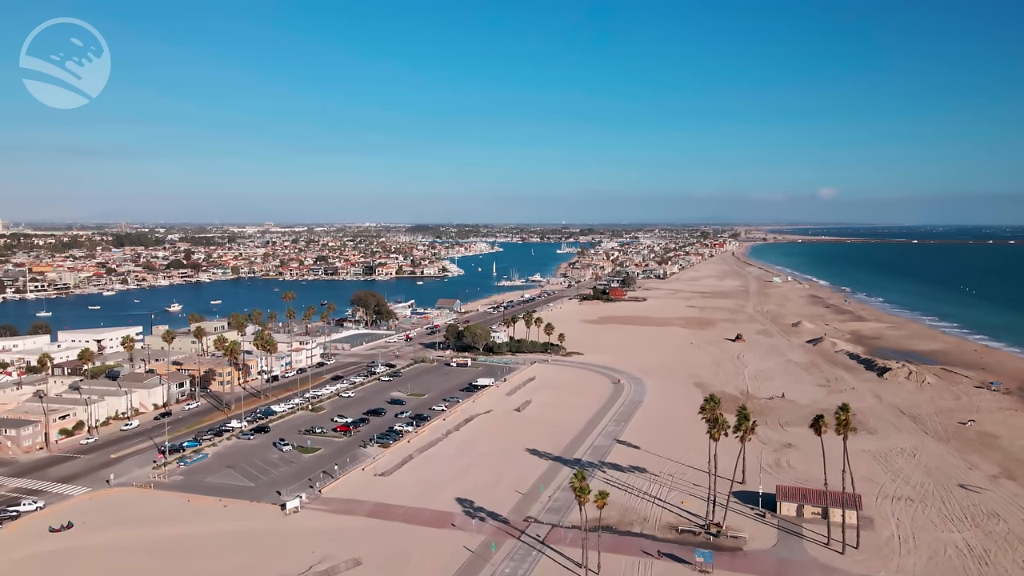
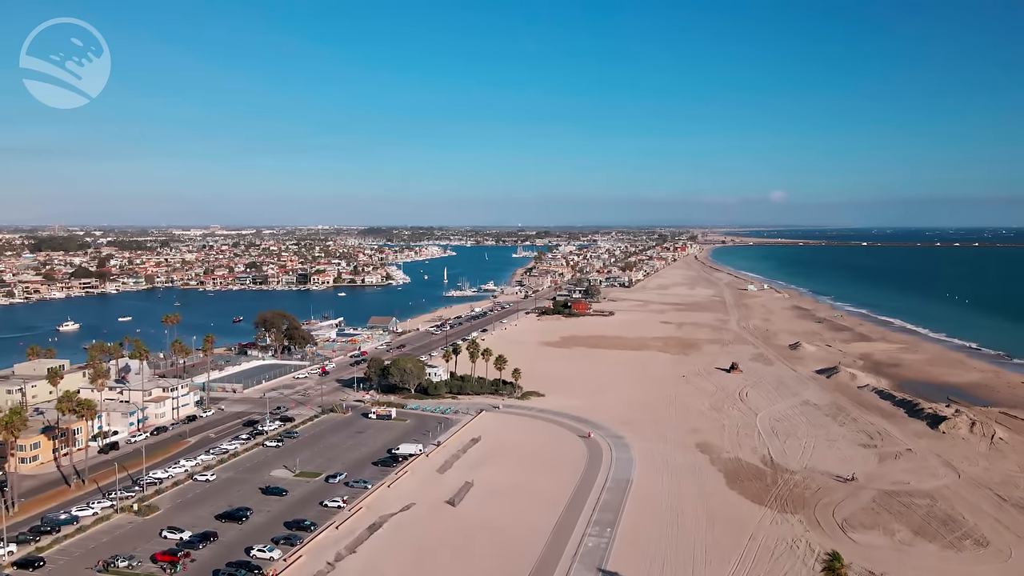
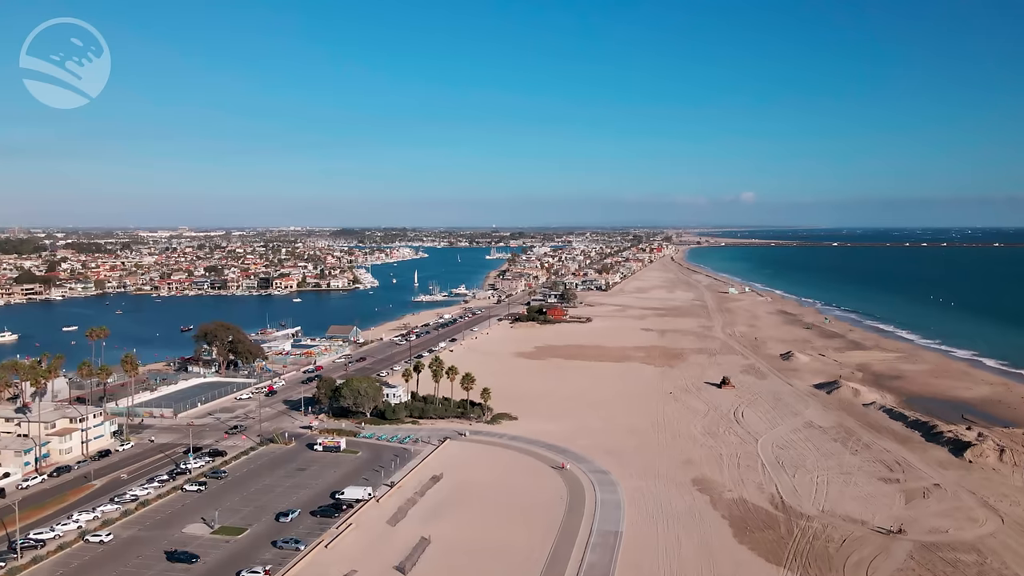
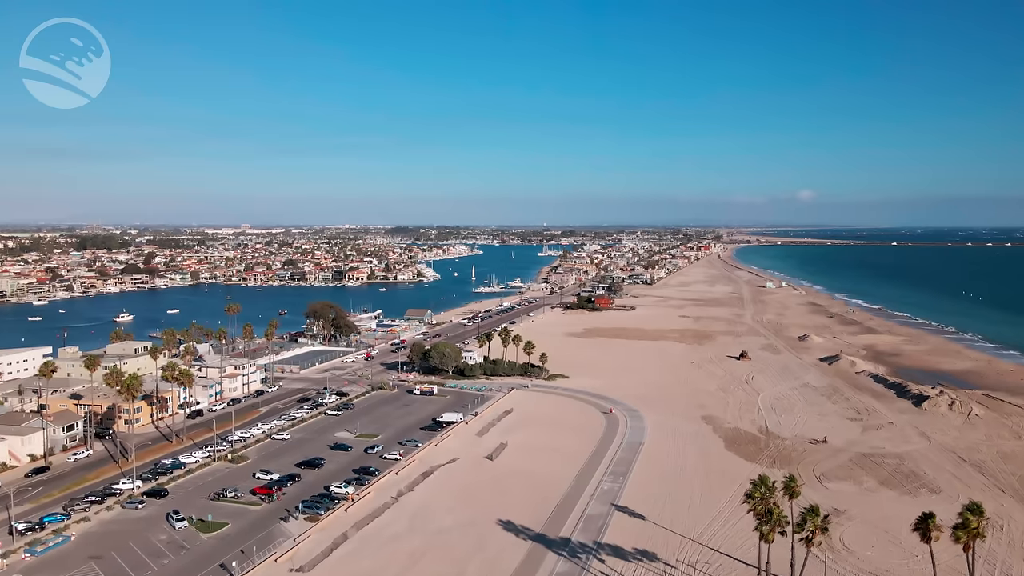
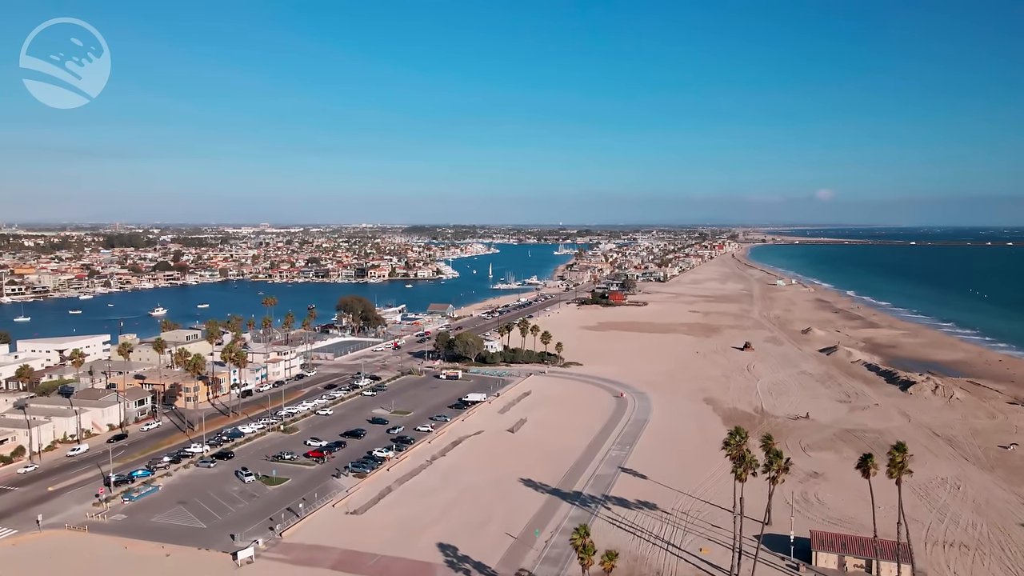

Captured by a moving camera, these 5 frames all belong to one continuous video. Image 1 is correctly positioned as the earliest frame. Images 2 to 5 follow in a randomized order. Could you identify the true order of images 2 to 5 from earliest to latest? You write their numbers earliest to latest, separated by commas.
5, 4, 2, 3
